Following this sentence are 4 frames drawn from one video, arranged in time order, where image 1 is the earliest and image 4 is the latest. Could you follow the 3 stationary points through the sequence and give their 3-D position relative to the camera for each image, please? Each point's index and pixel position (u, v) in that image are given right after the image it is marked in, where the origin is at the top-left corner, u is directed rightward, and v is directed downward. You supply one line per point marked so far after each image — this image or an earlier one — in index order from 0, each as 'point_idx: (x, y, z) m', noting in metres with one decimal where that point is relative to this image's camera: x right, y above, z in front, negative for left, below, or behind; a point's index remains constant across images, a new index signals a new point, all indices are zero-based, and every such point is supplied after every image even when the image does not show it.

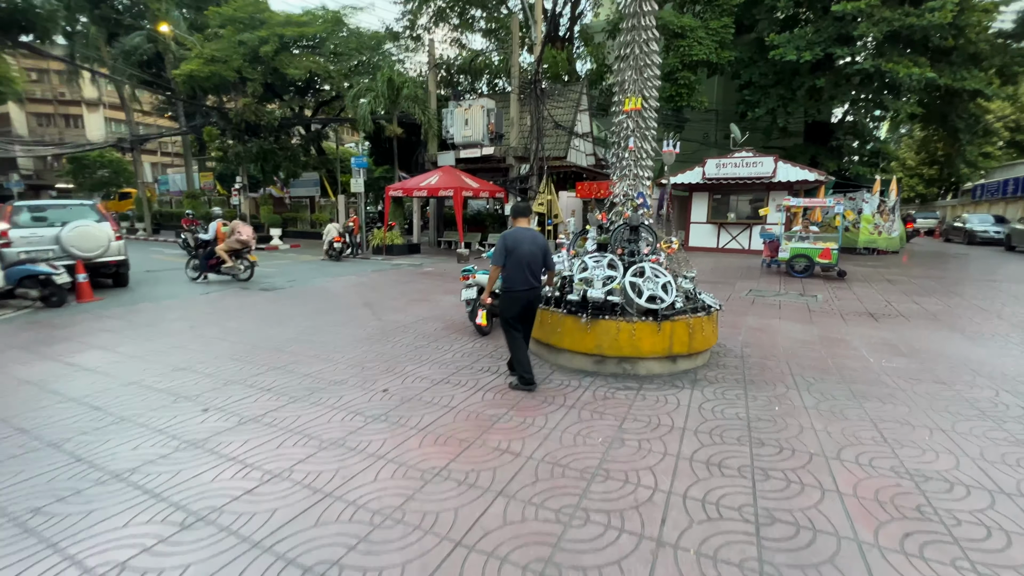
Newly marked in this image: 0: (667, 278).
0: (+1.6, +0.1, +4.8) m
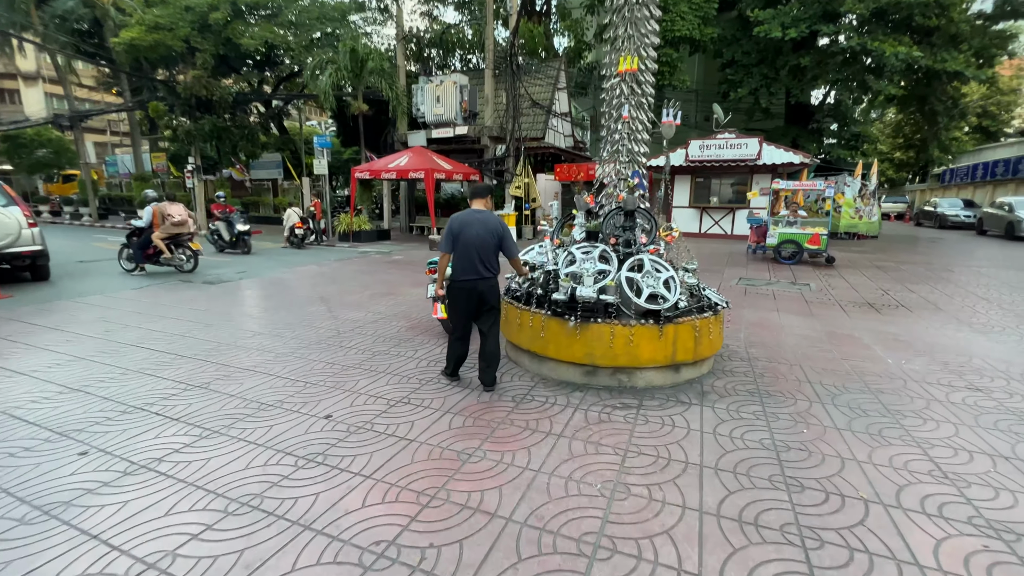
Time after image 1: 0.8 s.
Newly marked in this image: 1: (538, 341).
0: (+1.4, +0.1, +4.0) m
1: (+0.2, -0.5, +4.2) m
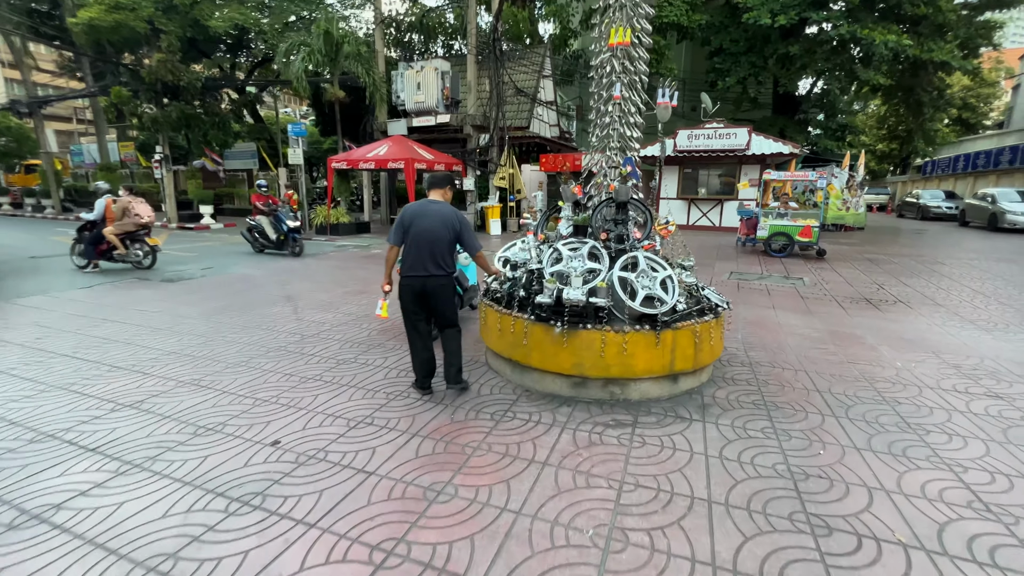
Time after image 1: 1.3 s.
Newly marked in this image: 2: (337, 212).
0: (+1.2, +0.1, +3.6) m
1: (+0.1, -0.5, +3.7) m
2: (-6.3, +2.8, +16.2) m
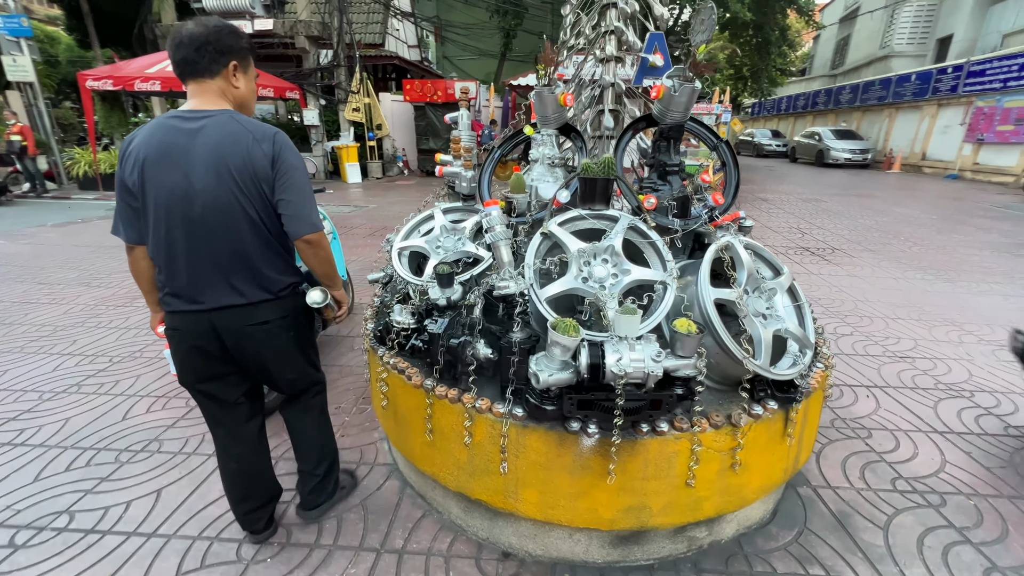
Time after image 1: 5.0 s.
0: (+1.0, 0.0, +1.7) m
1: (-0.1, -0.7, +1.6) m
2: (-10.0, +3.3, +11.2) m
